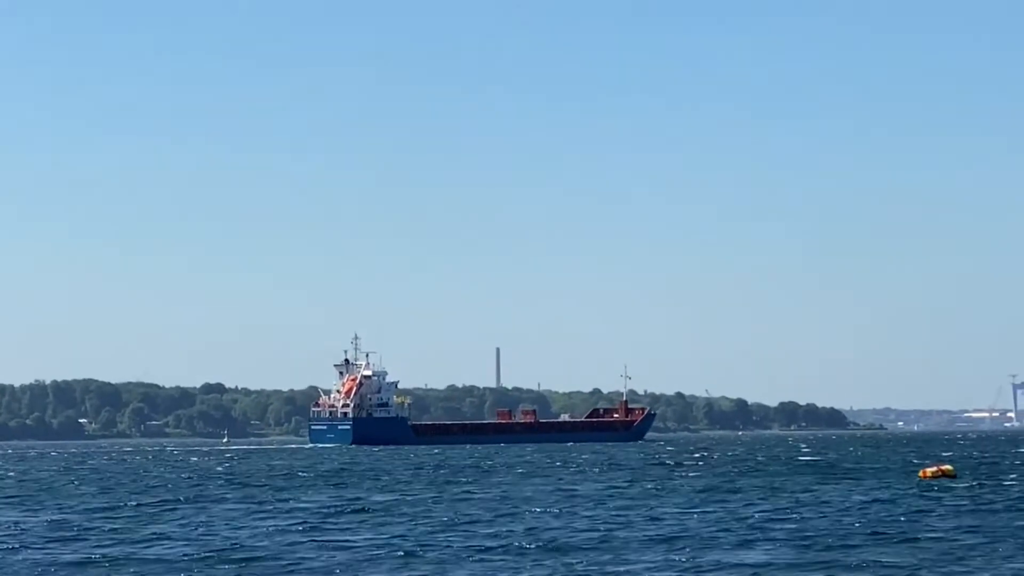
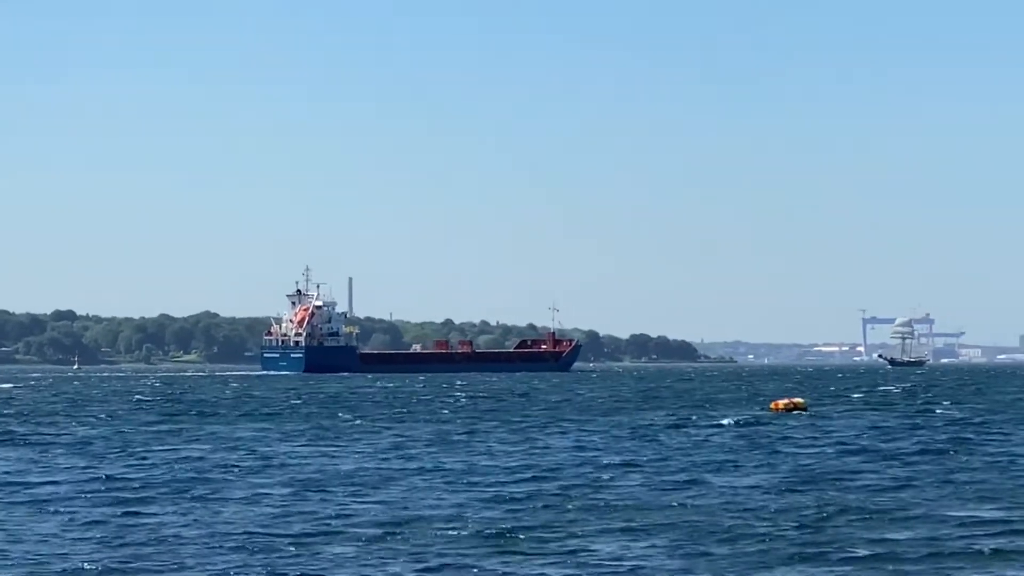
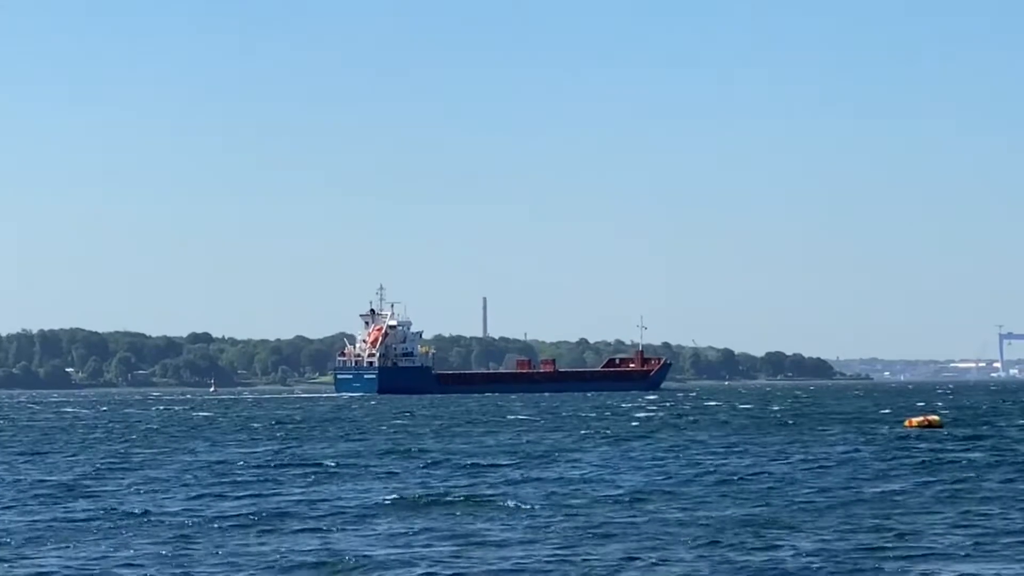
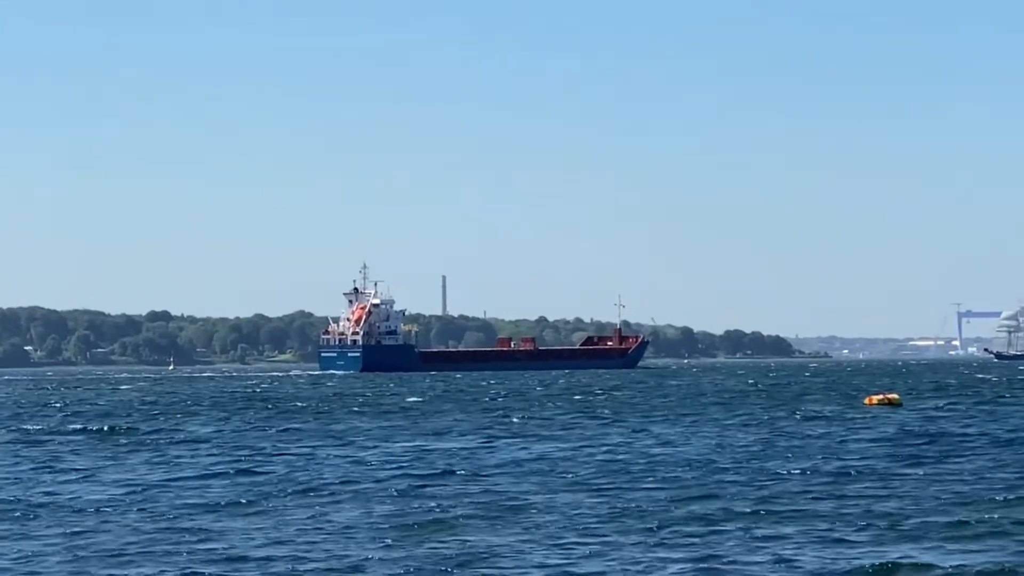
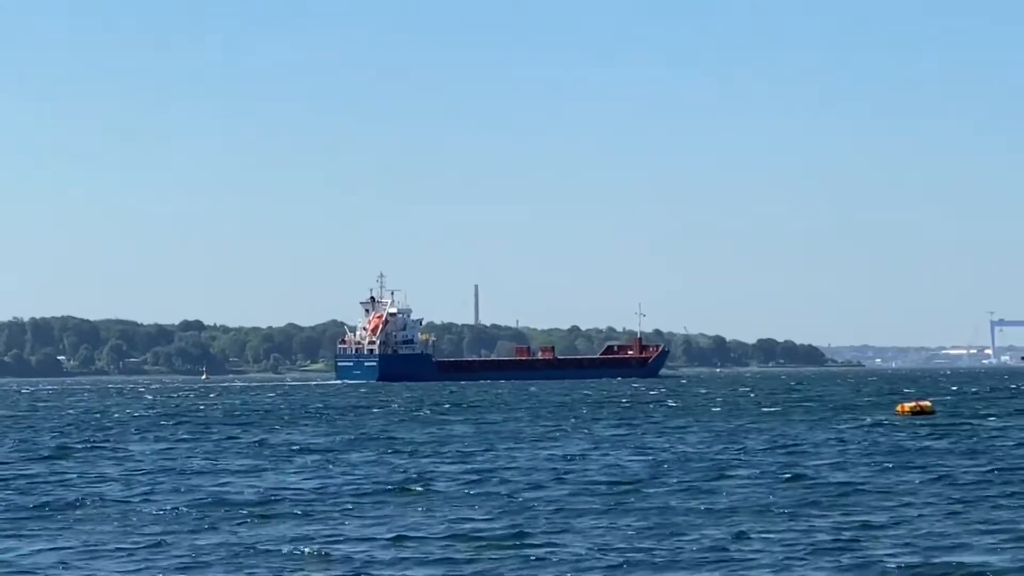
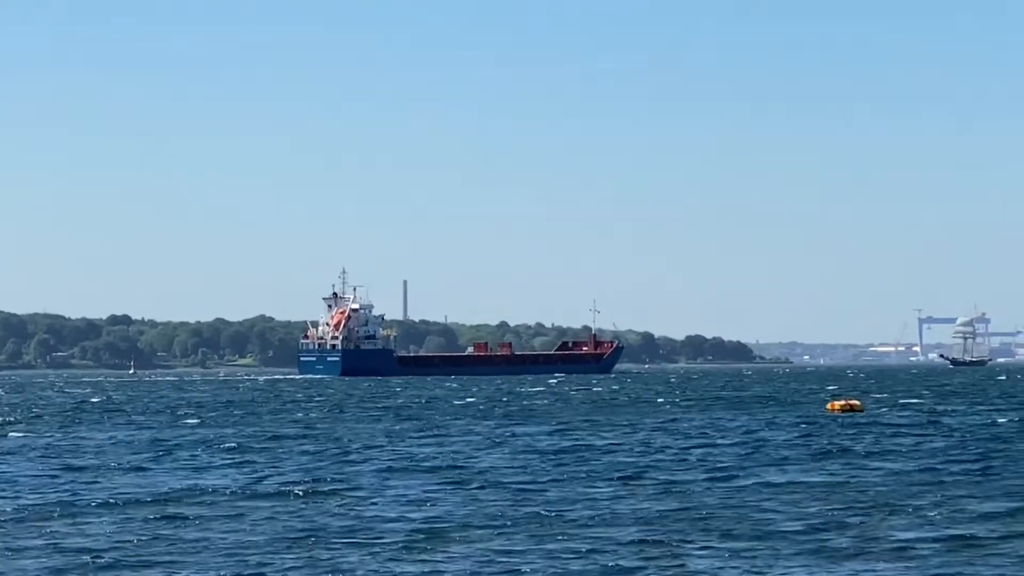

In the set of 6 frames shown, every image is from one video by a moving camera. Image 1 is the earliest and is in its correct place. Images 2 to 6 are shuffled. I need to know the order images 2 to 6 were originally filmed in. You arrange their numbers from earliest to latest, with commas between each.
3, 5, 4, 6, 2
